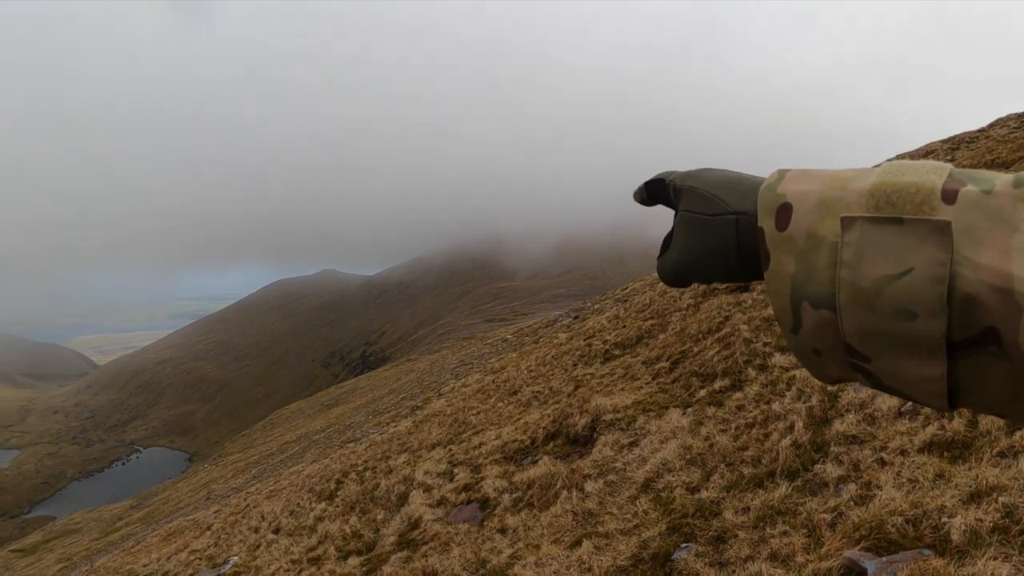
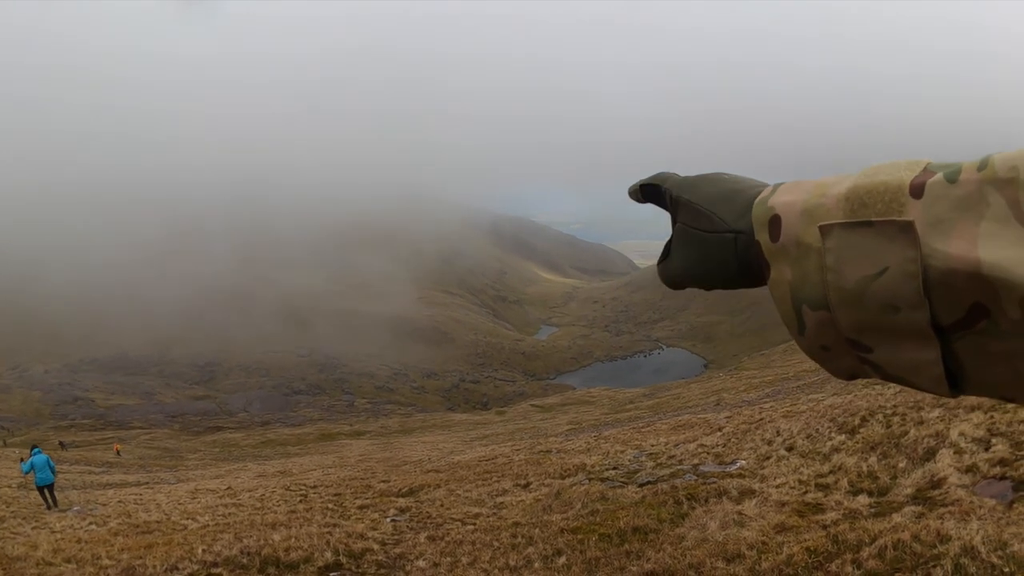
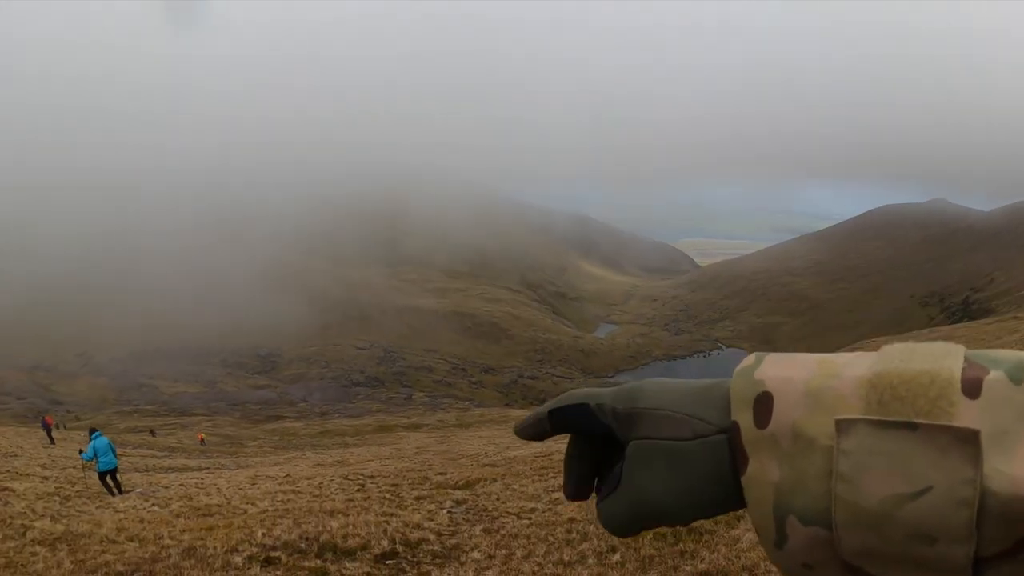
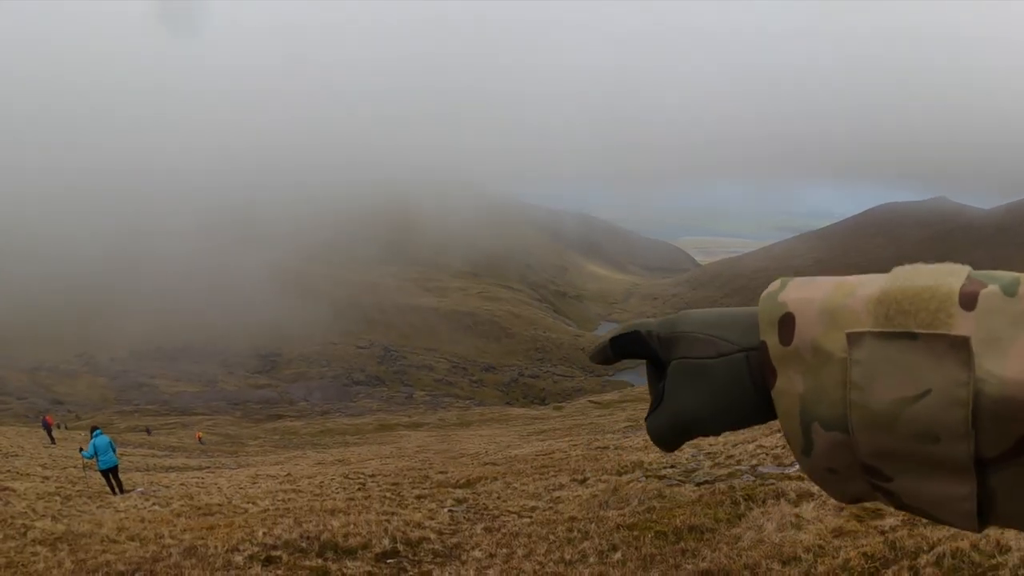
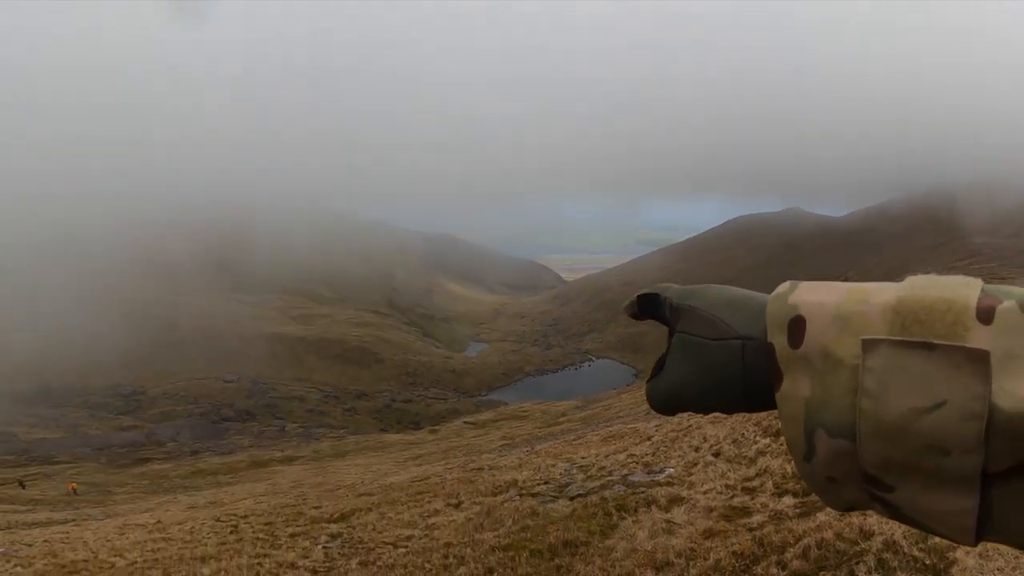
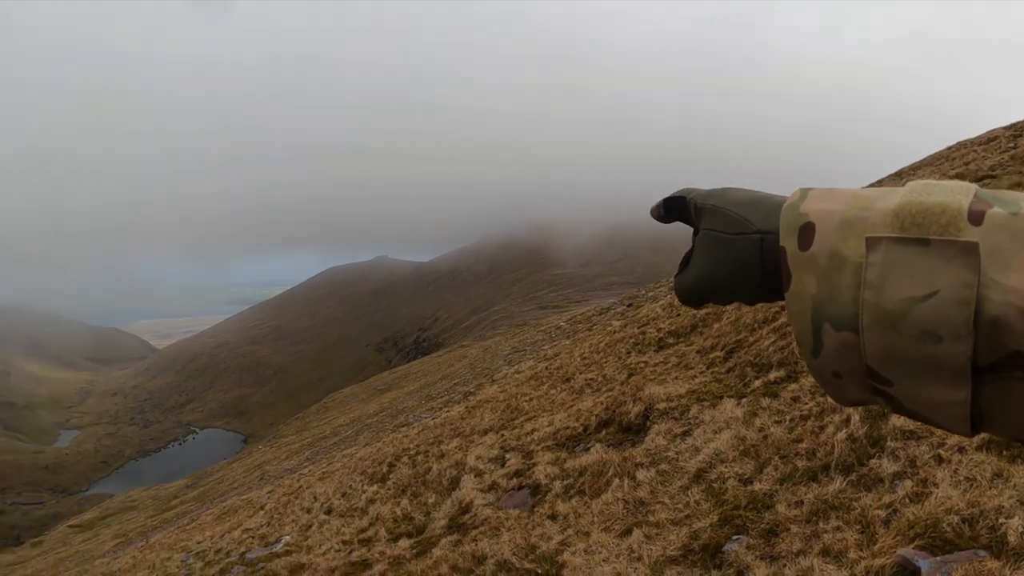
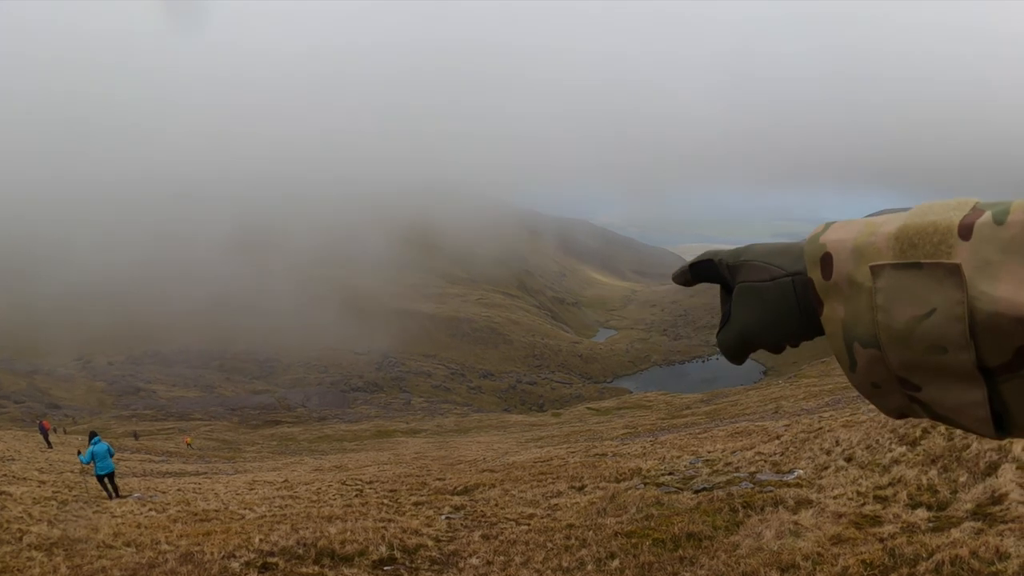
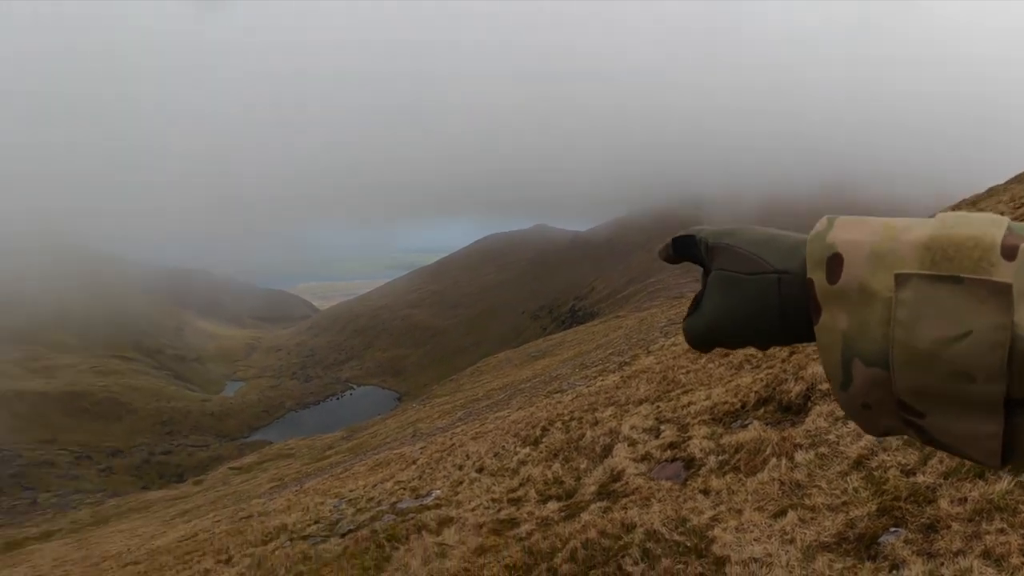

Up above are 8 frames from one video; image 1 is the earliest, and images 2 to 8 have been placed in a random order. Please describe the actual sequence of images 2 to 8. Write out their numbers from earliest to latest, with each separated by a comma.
6, 8, 5, 3, 4, 7, 2
